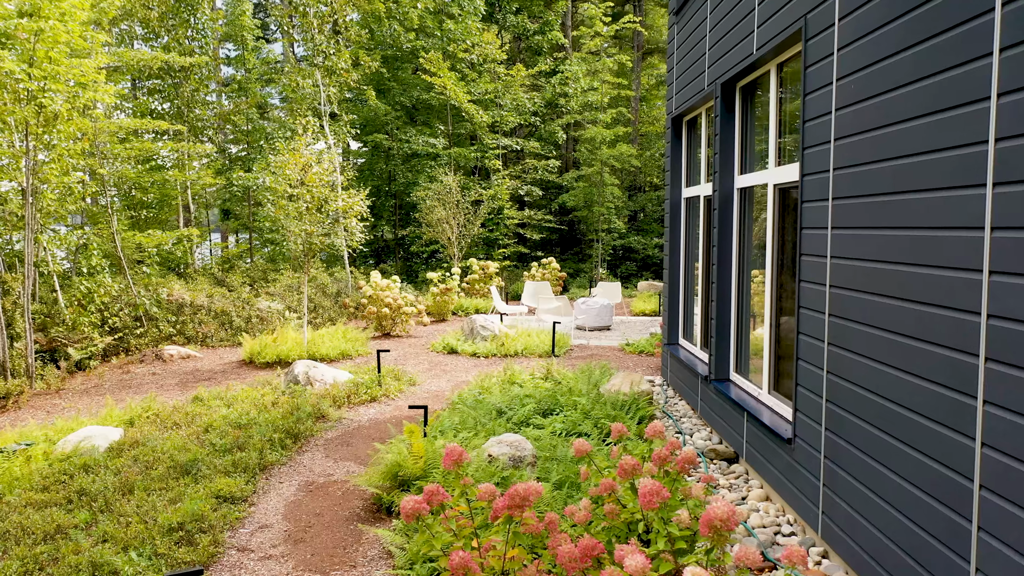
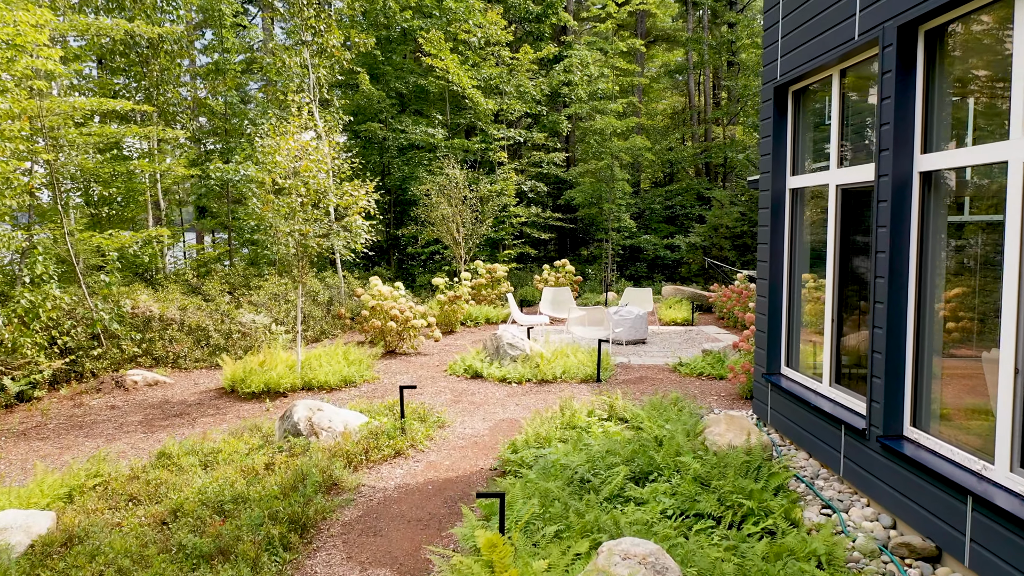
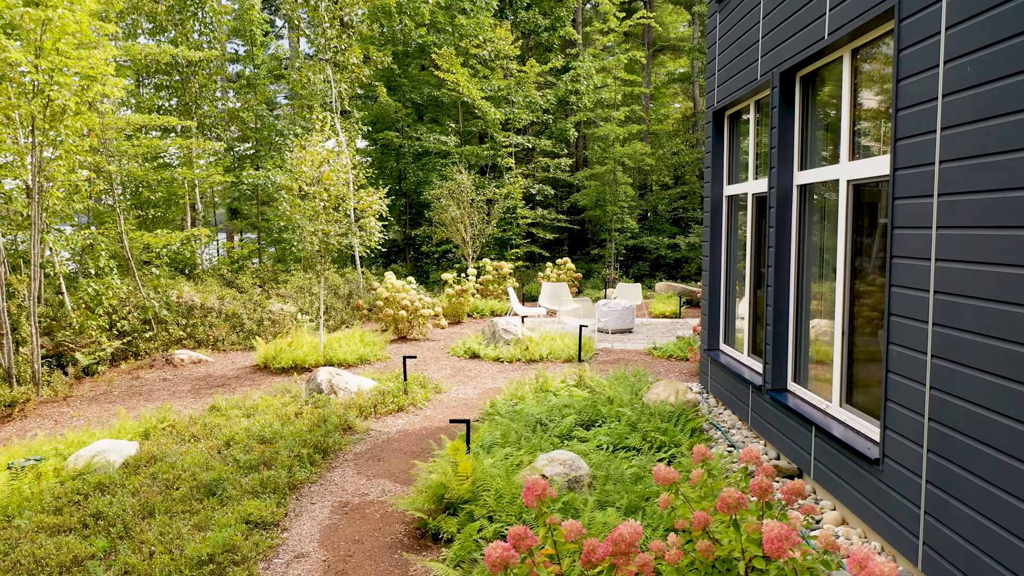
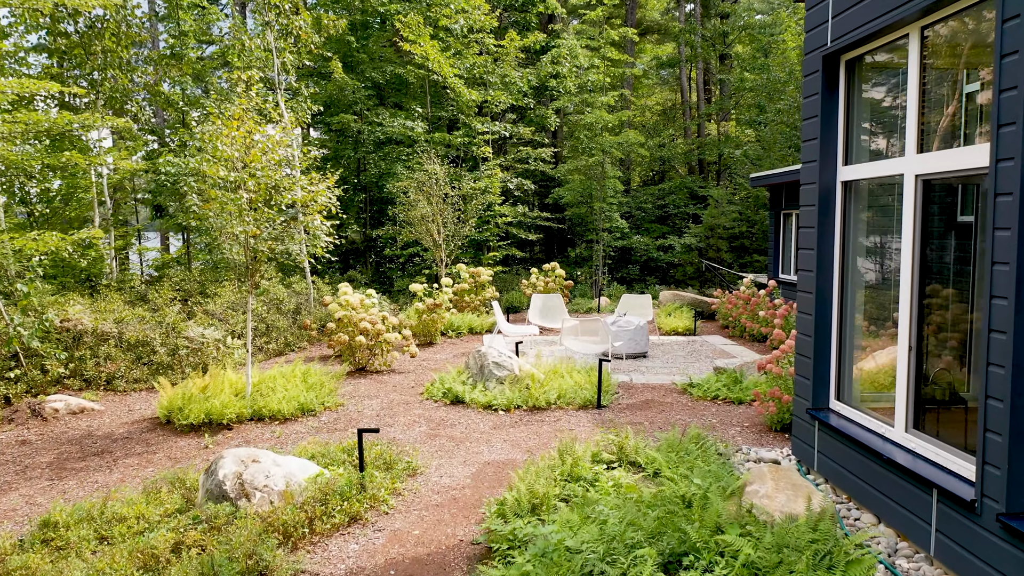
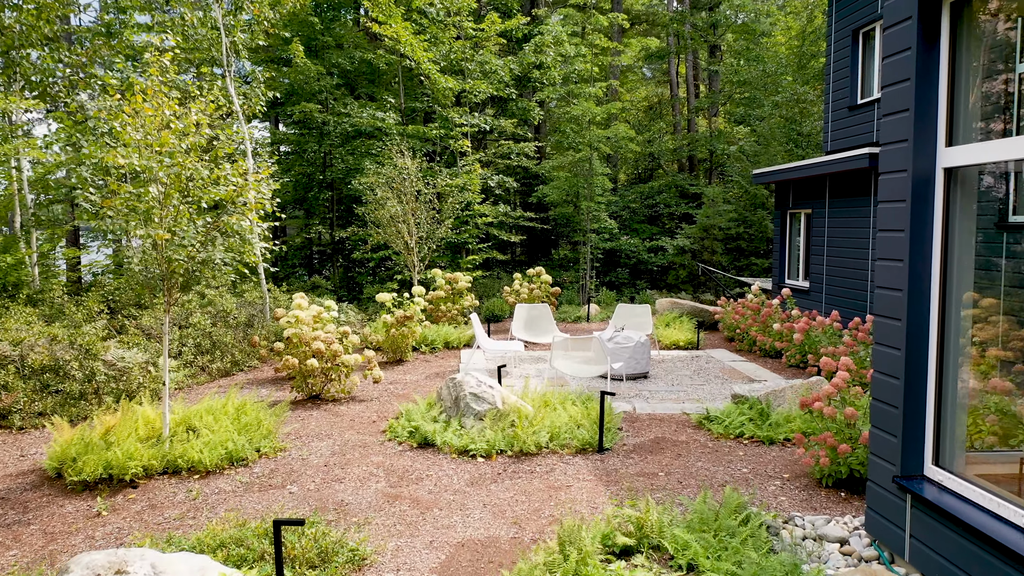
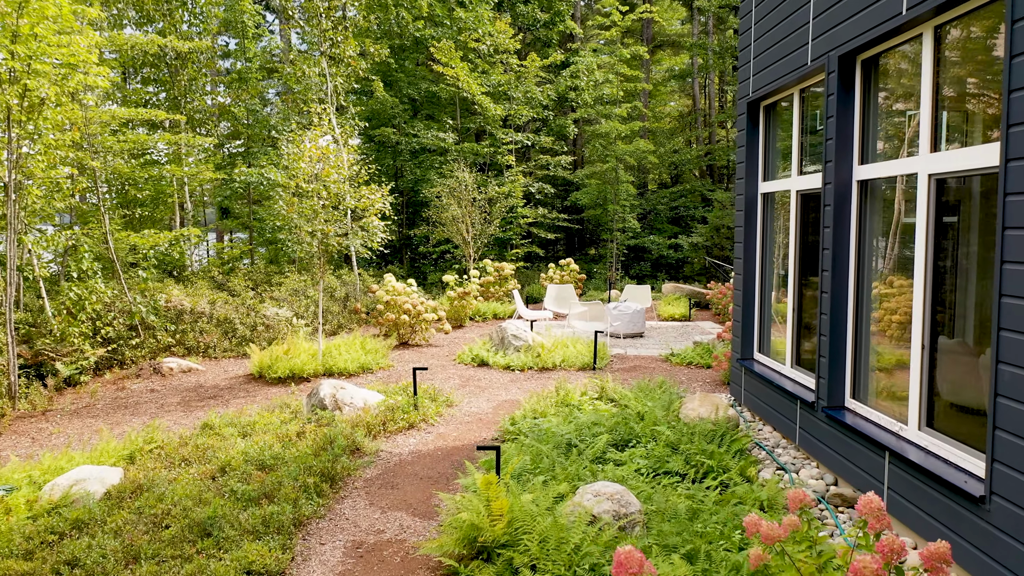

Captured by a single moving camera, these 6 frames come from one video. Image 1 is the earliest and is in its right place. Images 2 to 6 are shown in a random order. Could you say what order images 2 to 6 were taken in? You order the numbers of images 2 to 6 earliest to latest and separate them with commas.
3, 6, 2, 4, 5
